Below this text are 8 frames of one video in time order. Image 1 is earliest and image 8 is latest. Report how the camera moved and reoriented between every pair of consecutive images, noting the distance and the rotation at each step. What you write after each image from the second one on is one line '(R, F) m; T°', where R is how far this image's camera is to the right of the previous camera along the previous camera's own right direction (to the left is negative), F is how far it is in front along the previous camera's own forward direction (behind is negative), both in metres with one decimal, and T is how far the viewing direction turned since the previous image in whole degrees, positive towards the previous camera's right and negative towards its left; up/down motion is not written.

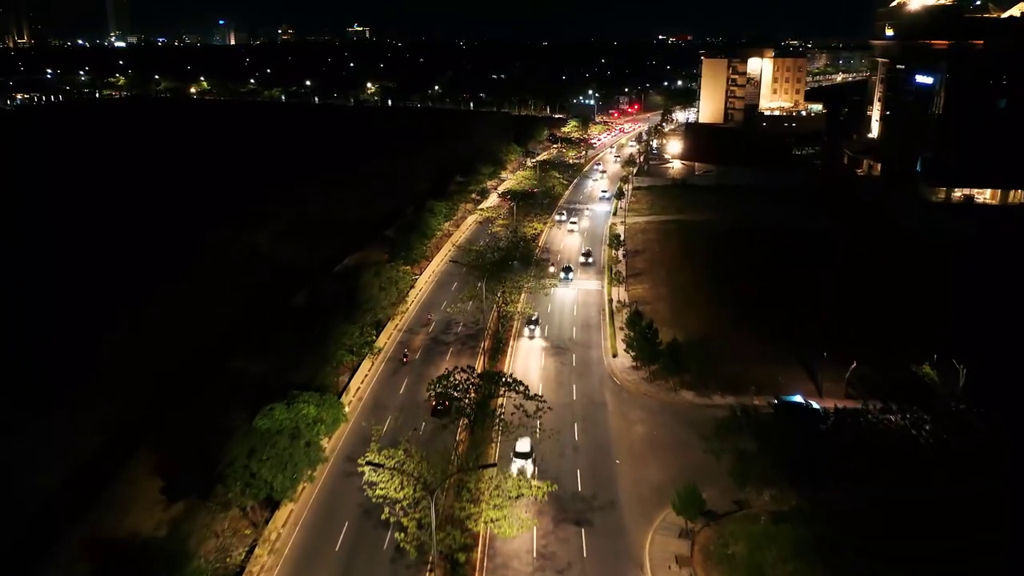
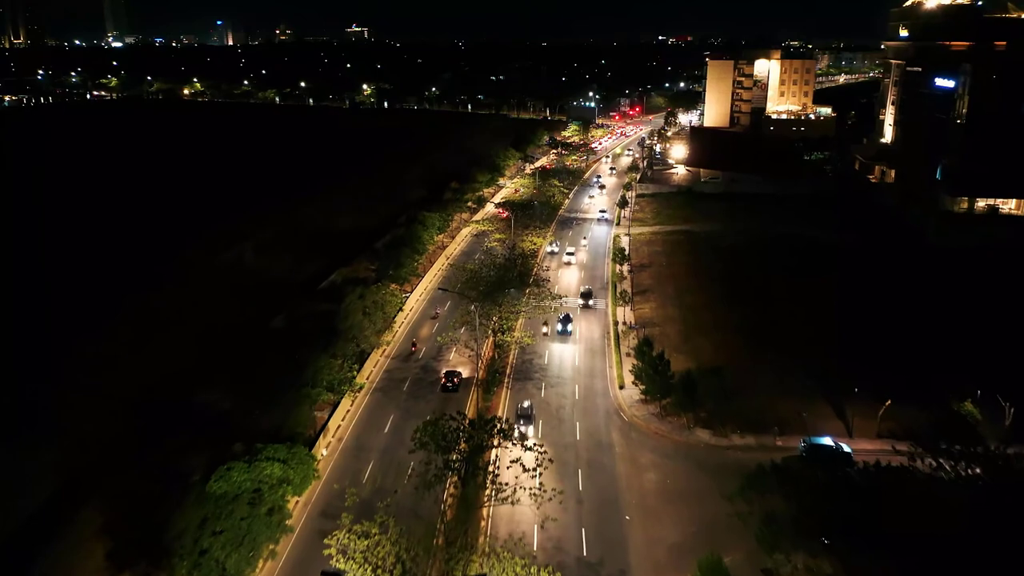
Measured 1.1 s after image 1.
(+0.1, +2.7) m; 0°
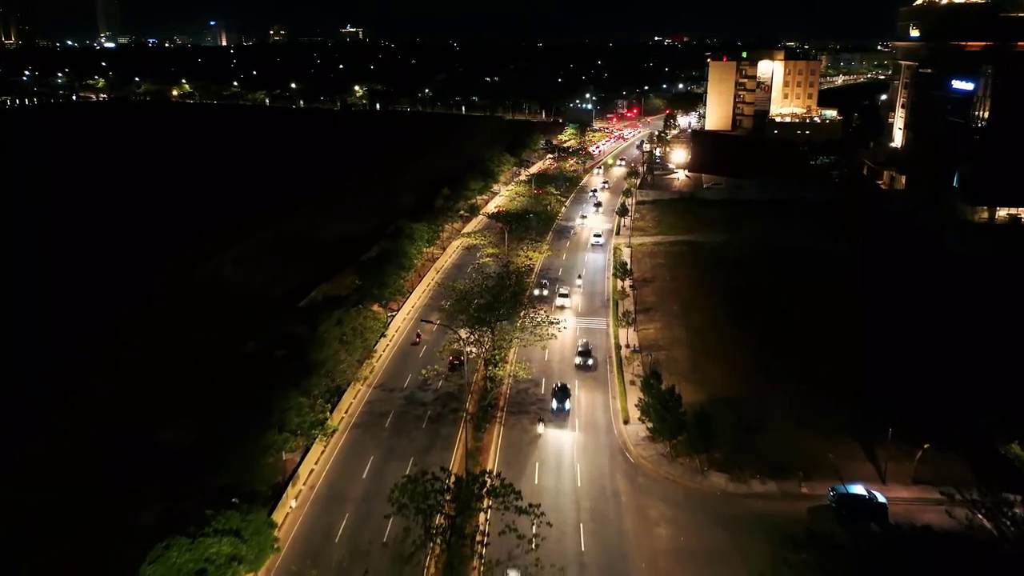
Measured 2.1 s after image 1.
(+0.1, +2.7) m; 0°
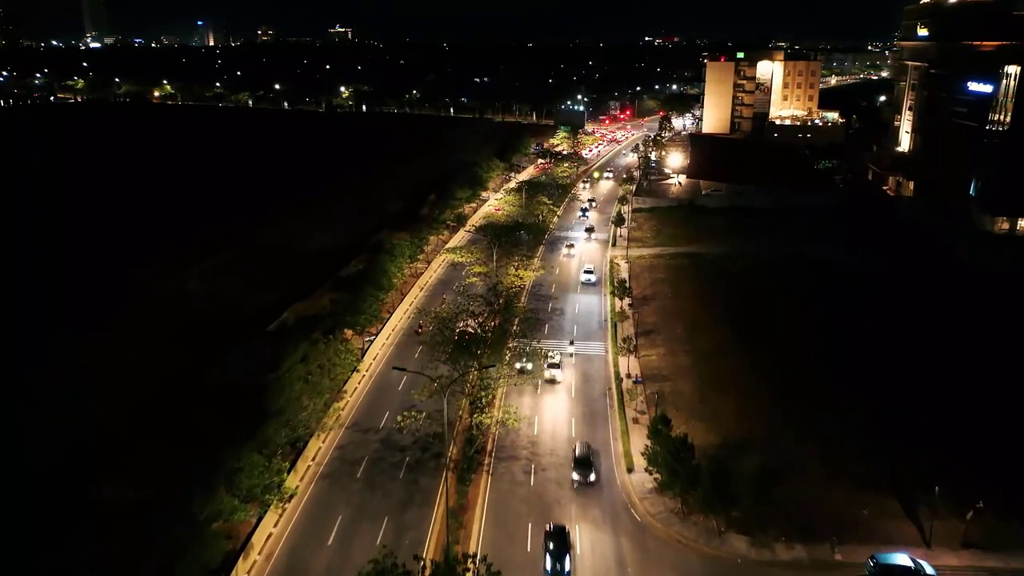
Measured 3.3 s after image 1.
(+0.1, +3.1) m; +1°
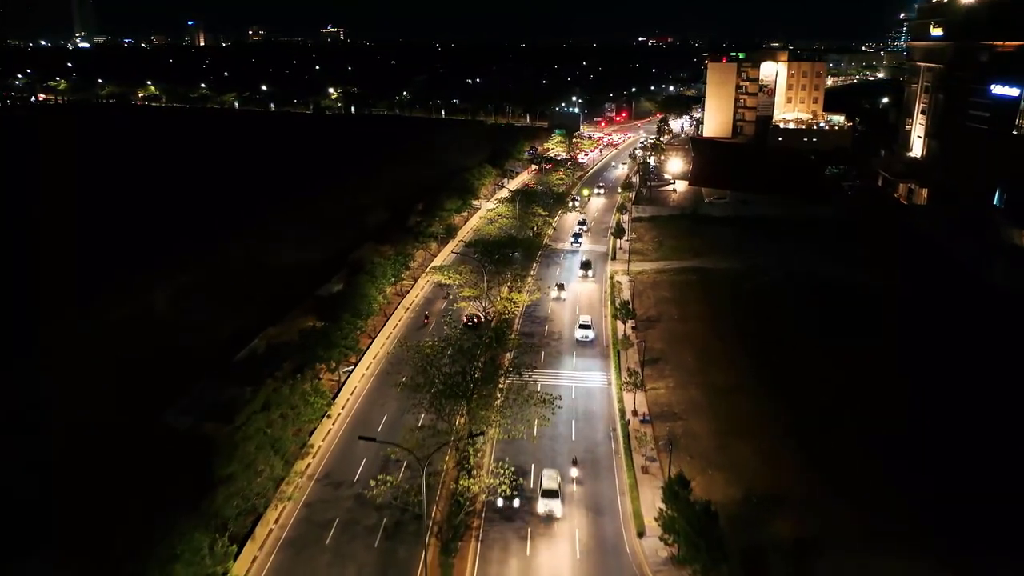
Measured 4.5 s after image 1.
(0.0, +3.1) m; +1°
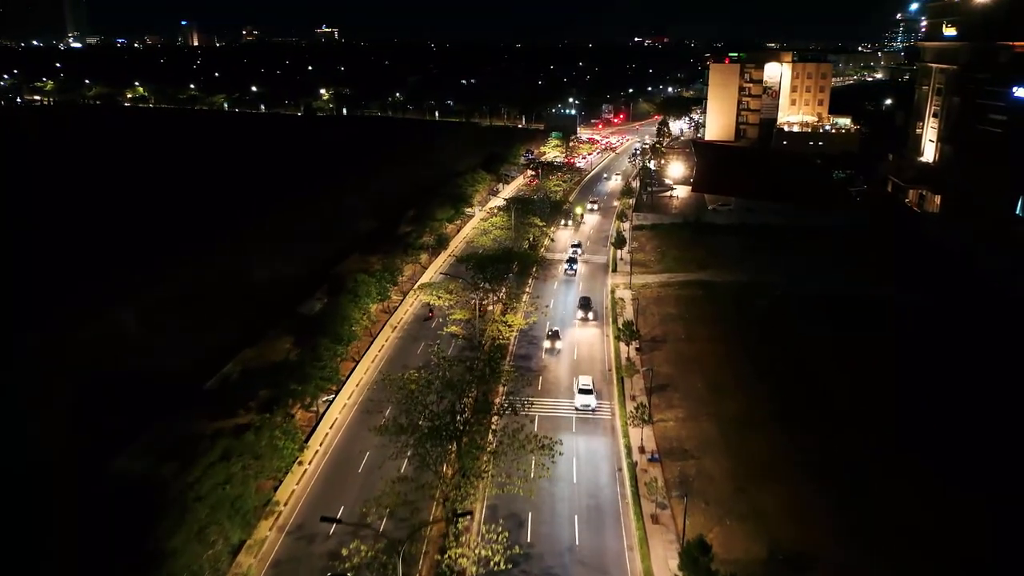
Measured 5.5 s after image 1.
(0.0, +2.4) m; 0°
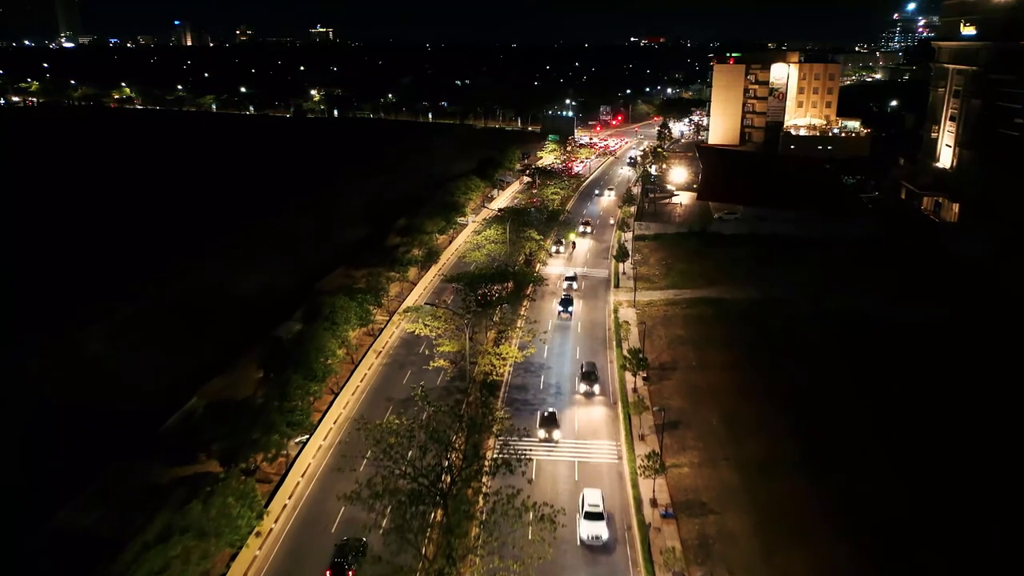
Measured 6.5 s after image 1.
(0.0, +2.8) m; 0°
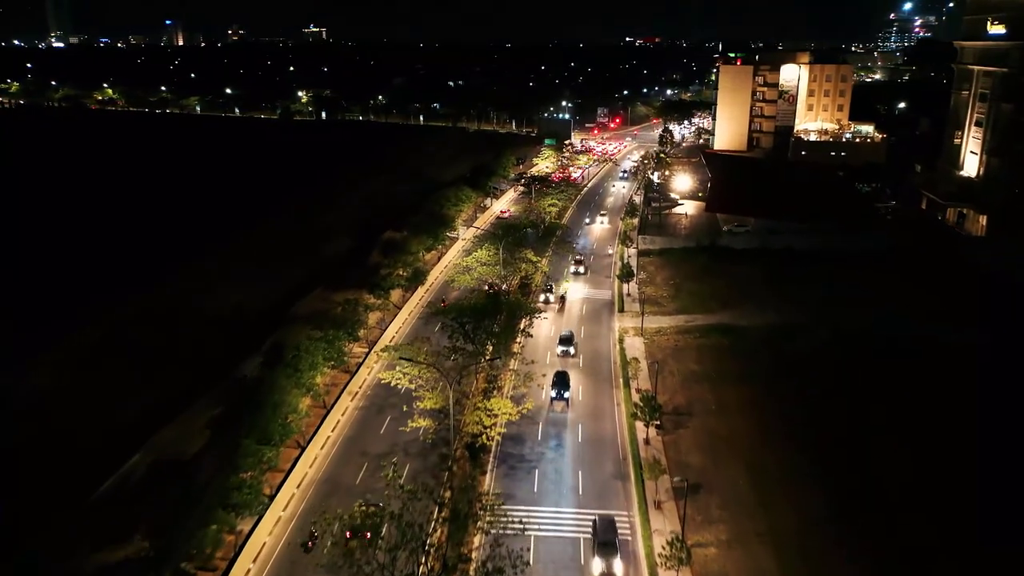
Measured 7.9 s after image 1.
(+0.1, +3.7) m; 0°
